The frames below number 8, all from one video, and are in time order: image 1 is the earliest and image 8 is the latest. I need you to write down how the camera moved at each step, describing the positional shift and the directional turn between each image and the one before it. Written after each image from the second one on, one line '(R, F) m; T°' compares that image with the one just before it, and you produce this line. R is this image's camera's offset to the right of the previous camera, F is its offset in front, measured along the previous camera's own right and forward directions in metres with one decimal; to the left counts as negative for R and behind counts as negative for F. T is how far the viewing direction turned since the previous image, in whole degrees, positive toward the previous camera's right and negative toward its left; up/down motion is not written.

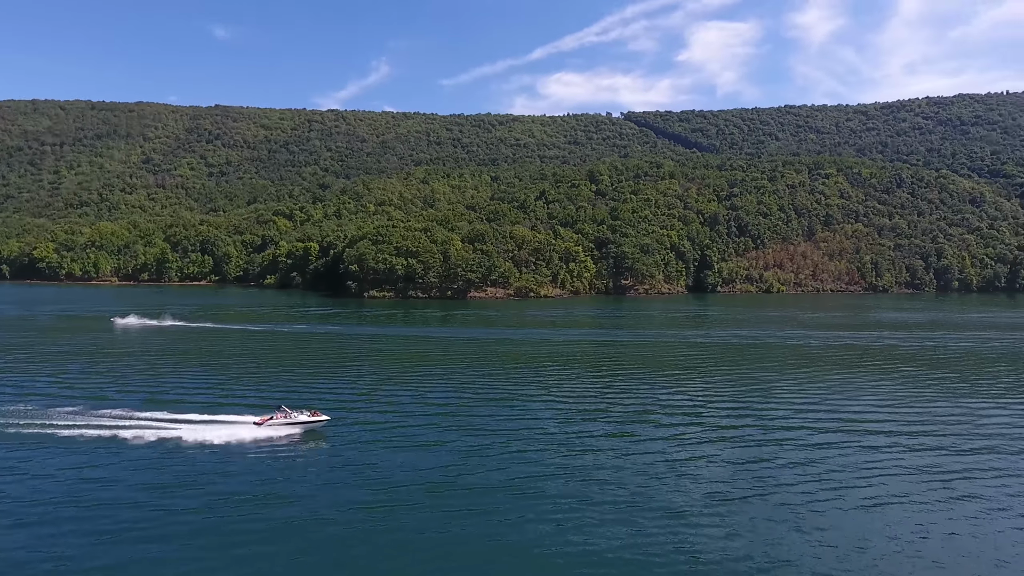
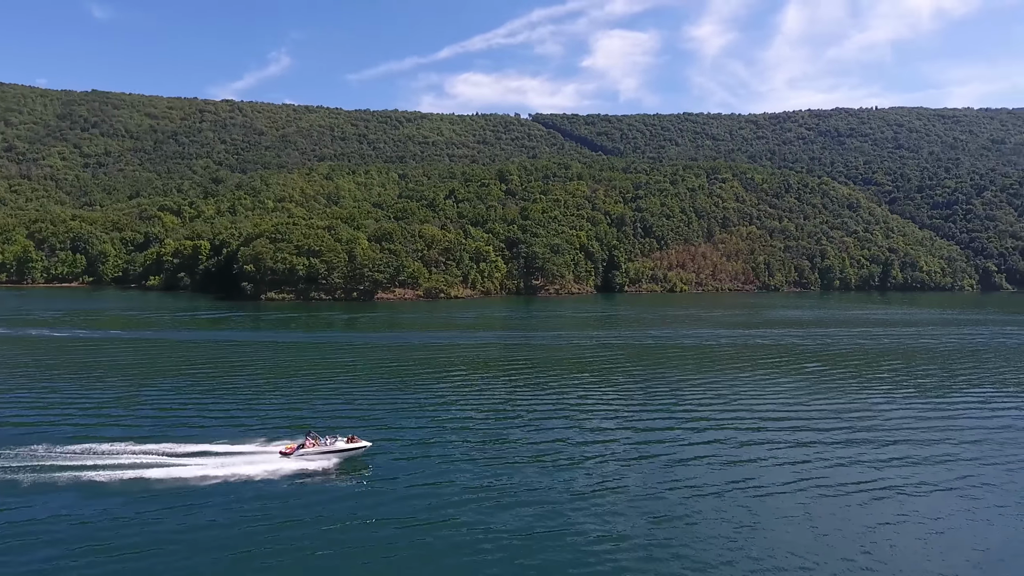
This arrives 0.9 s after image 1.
(-0.2, +2.2) m; +8°
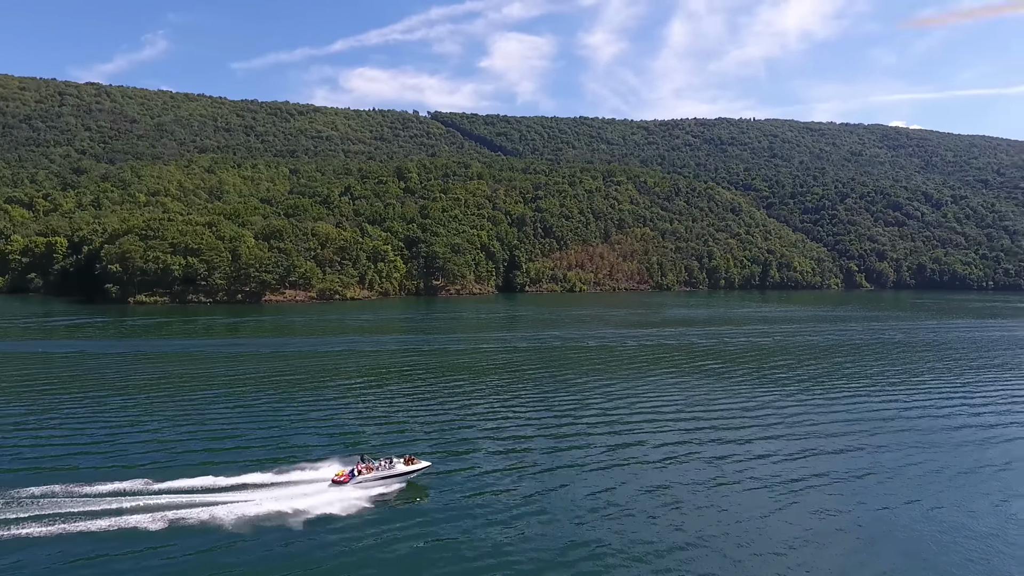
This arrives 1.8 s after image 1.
(-0.2, +2.2) m; +9°
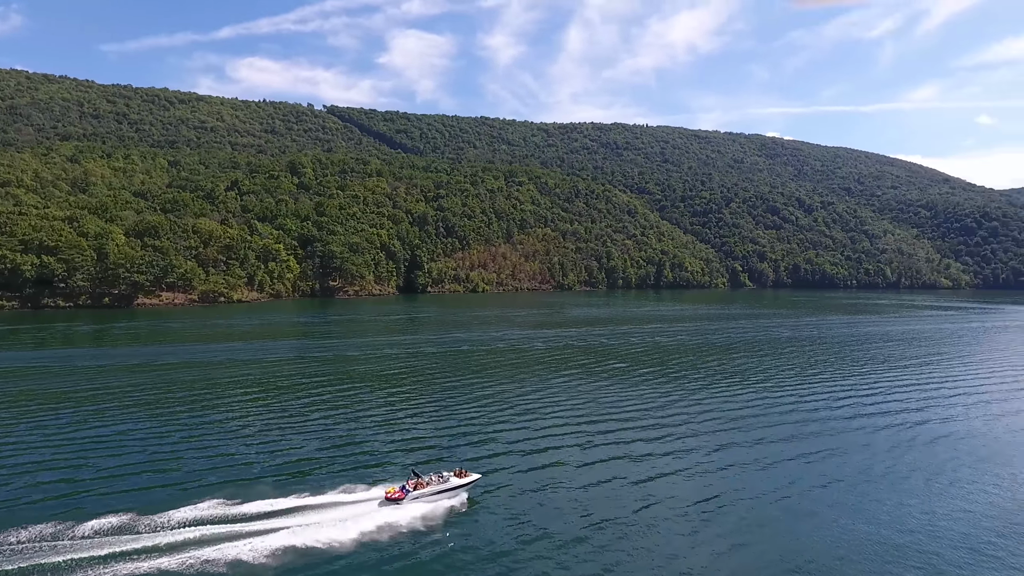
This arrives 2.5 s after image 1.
(-0.3, +2.0) m; +9°
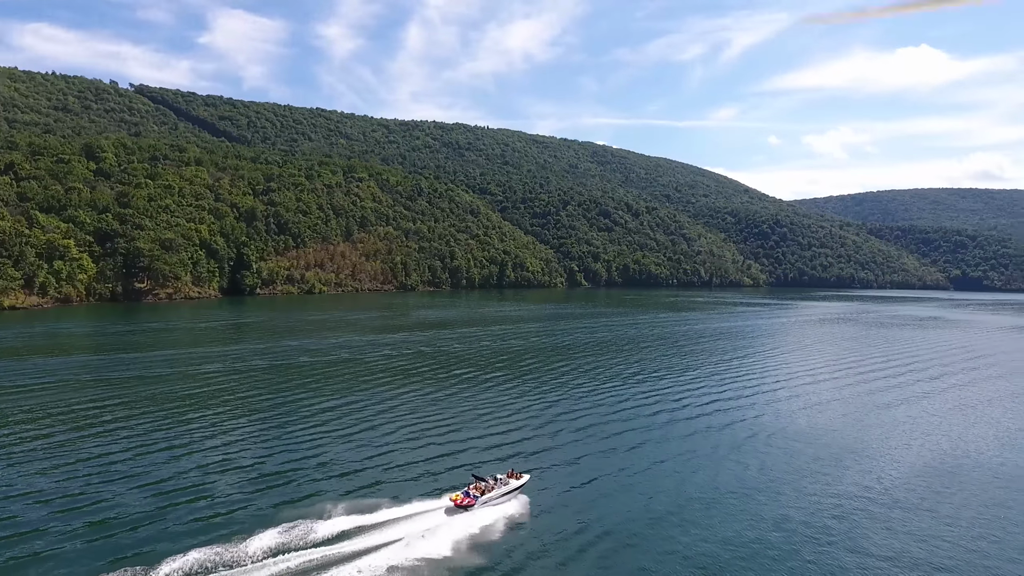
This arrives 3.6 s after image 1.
(-0.3, +3.3) m; +14°
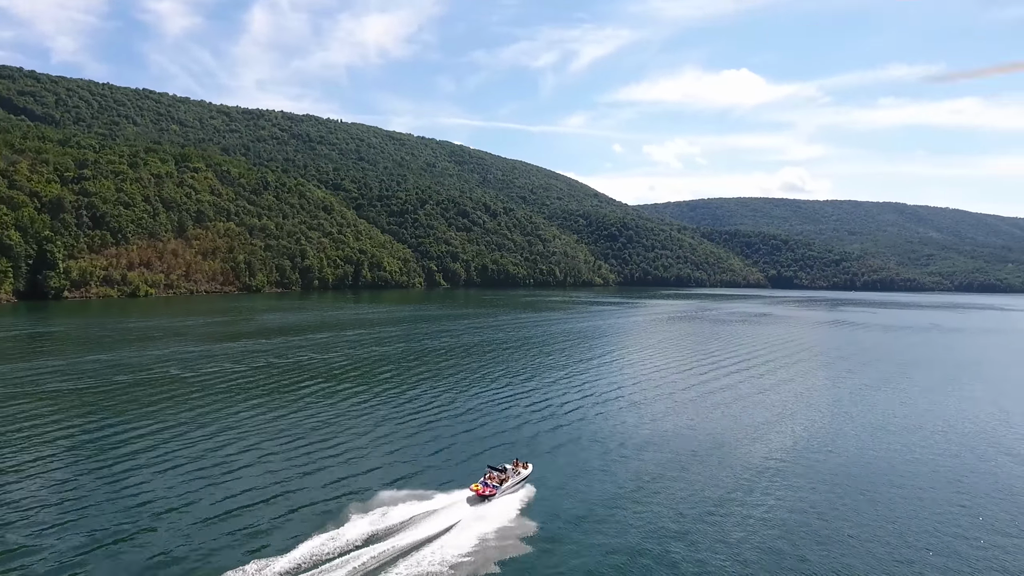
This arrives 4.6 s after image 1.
(-0.3, +3.1) m; +13°
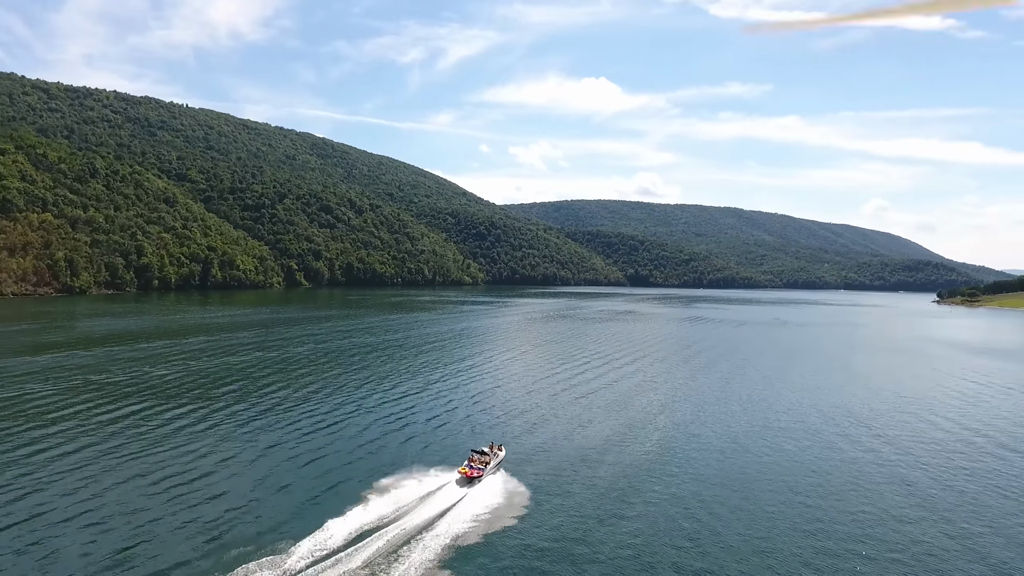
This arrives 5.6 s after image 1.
(-0.3, +3.1) m; +12°
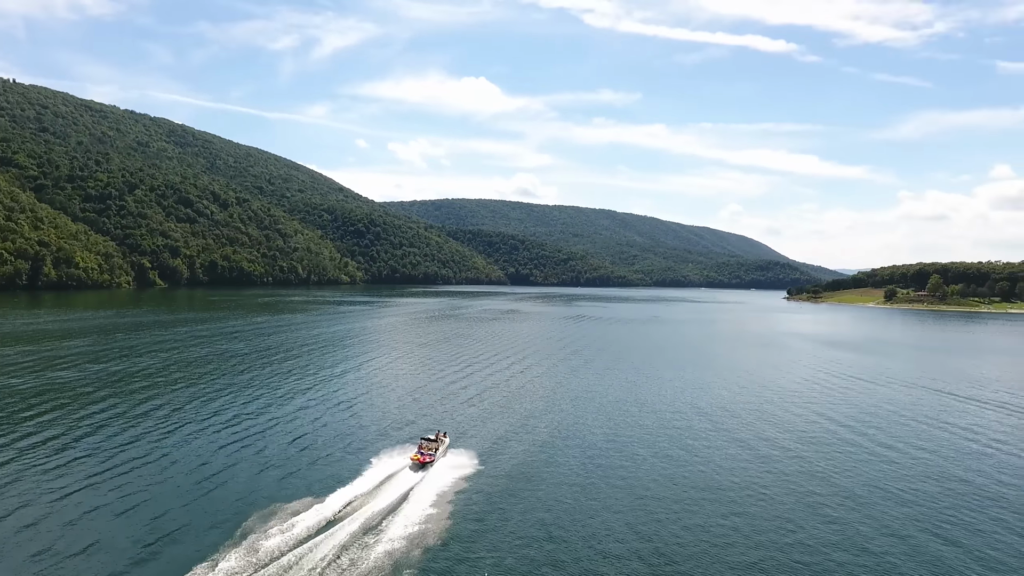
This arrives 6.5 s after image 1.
(-0.2, +3.0) m; +11°
